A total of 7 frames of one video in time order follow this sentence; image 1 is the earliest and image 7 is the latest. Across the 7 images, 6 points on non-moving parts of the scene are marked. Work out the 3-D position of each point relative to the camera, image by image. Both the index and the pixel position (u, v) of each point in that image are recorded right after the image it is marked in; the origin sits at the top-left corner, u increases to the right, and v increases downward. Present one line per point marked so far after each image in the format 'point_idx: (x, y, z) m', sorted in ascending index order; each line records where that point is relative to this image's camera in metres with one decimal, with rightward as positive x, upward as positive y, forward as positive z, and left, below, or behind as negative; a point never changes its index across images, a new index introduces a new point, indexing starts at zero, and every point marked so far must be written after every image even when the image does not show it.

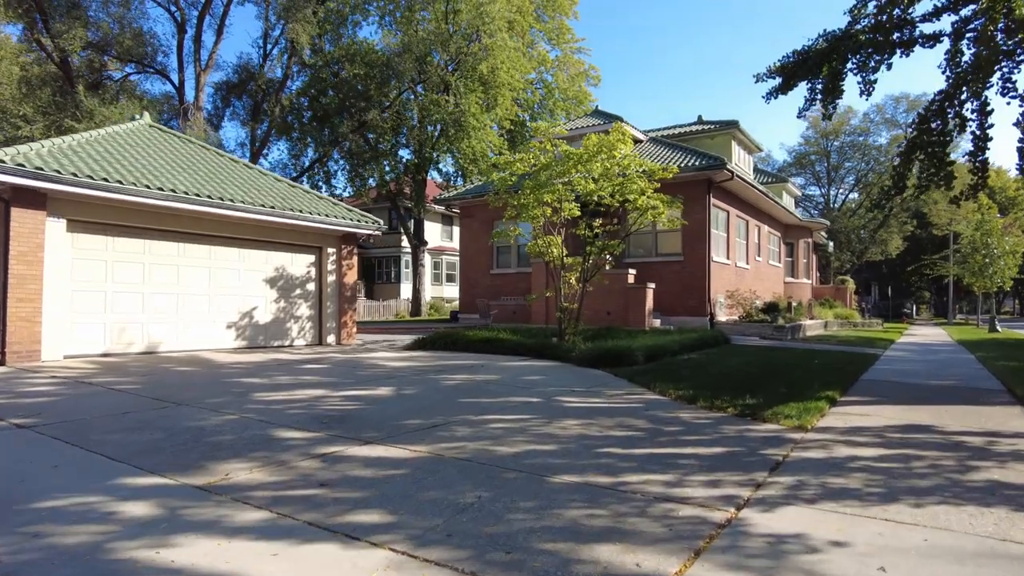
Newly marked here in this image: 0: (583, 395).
0: (+0.8, -1.3, +7.2) m
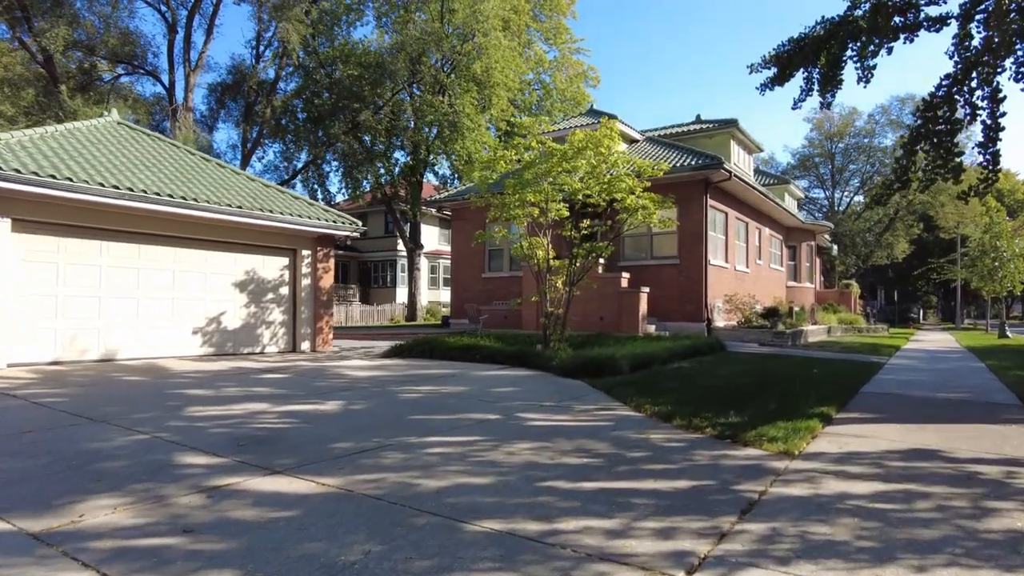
0: (+0.4, -1.3, +6.5) m
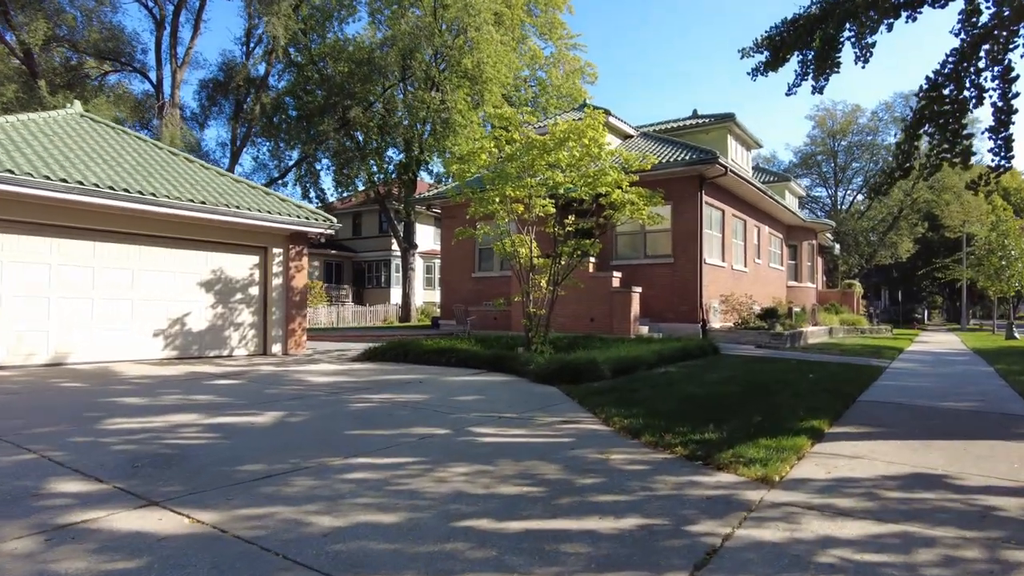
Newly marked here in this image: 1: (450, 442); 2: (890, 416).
0: (0.0, -1.3, +5.8) m
1: (-0.5, -1.3, +5.1) m
2: (+3.9, -1.3, +6.4) m
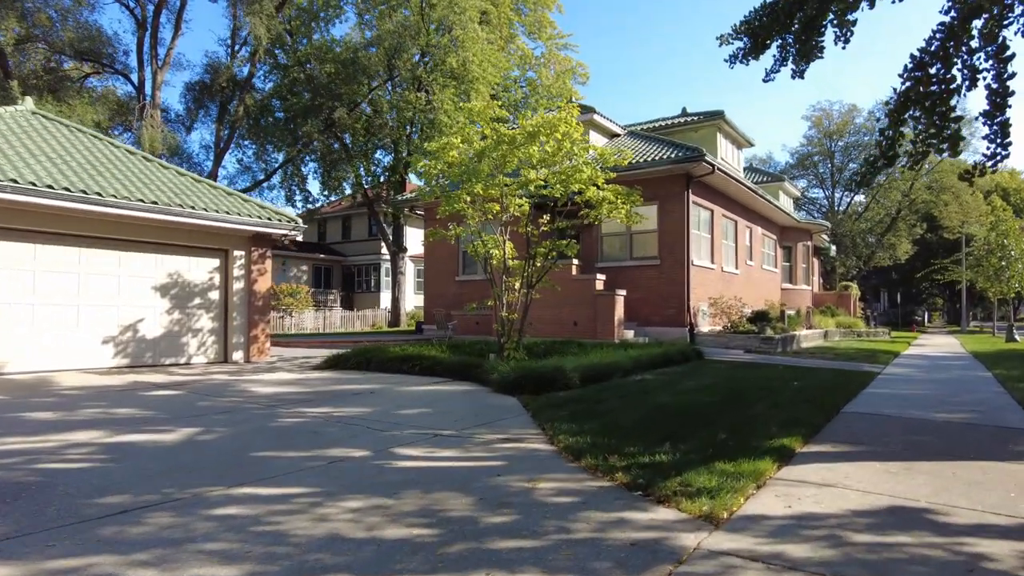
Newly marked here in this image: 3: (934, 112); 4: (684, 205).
0: (-0.6, -1.3, +5.2) m
1: (-1.1, -1.3, +4.4) m
2: (+3.4, -1.3, +5.7) m
3: (+4.1, +1.7, +6.0) m
4: (+4.8, +2.3, +17.0) m
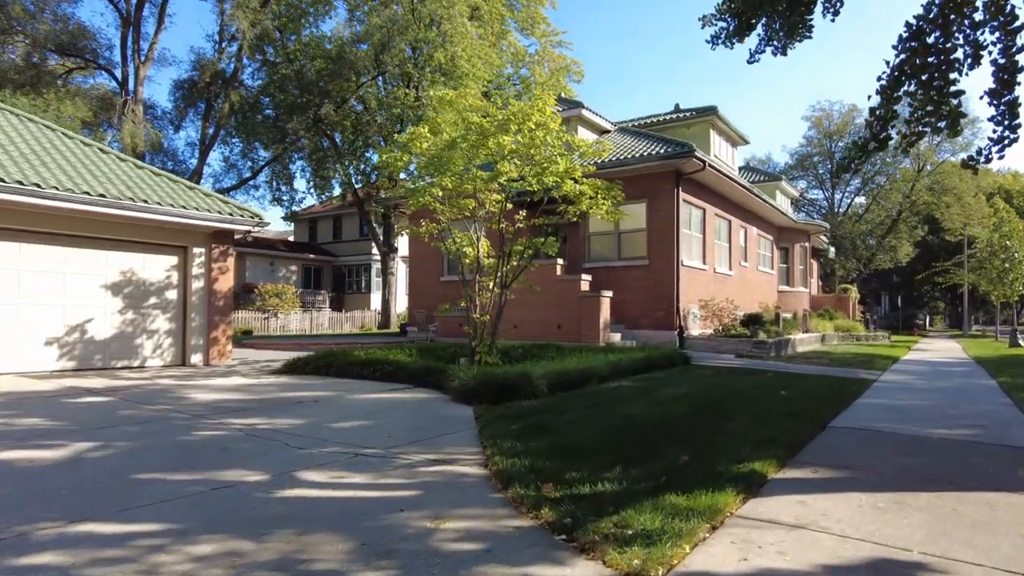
0: (-1.1, -1.3, +4.5) m
1: (-1.6, -1.3, +3.7) m
2: (+2.9, -1.3, +5.0) m
3: (+3.6, +1.7, +5.3) m
4: (+4.3, +2.3, +16.3) m
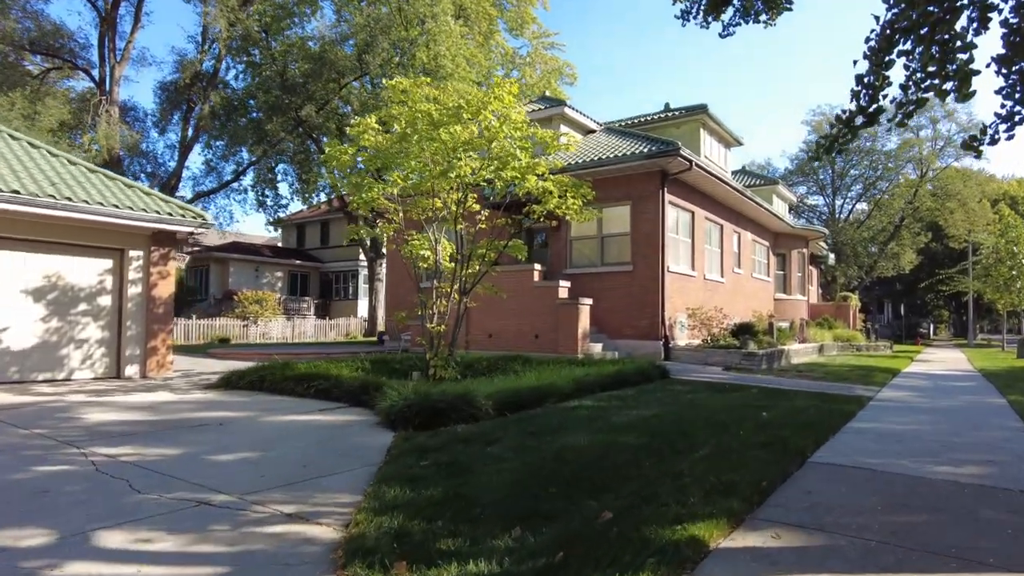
0: (-1.8, -1.3, +3.5) m
1: (-2.3, -1.3, +2.8) m
2: (+2.2, -1.4, +4.0) m
3: (+2.9, +1.7, +4.3) m
4: (+3.7, +2.1, +15.3) m
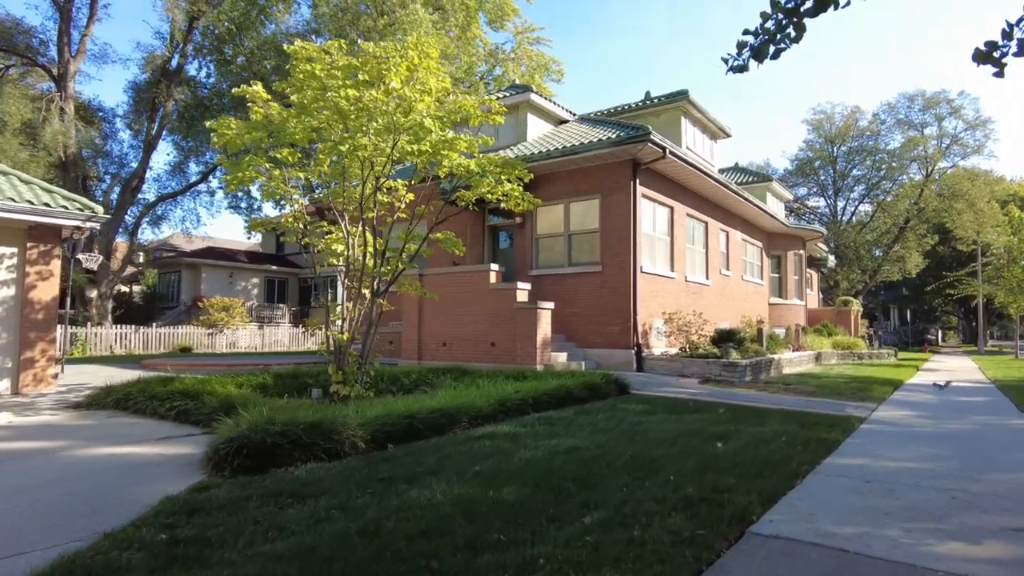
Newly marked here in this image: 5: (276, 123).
0: (-3.0, -1.2, +1.9) m
1: (-3.4, -1.2, +1.2) m
2: (+1.0, -1.3, +2.4) m
3: (+1.8, +1.8, +2.7) m
4: (+2.6, +2.0, +13.7) m
5: (-3.1, +2.2, +8.2) m
